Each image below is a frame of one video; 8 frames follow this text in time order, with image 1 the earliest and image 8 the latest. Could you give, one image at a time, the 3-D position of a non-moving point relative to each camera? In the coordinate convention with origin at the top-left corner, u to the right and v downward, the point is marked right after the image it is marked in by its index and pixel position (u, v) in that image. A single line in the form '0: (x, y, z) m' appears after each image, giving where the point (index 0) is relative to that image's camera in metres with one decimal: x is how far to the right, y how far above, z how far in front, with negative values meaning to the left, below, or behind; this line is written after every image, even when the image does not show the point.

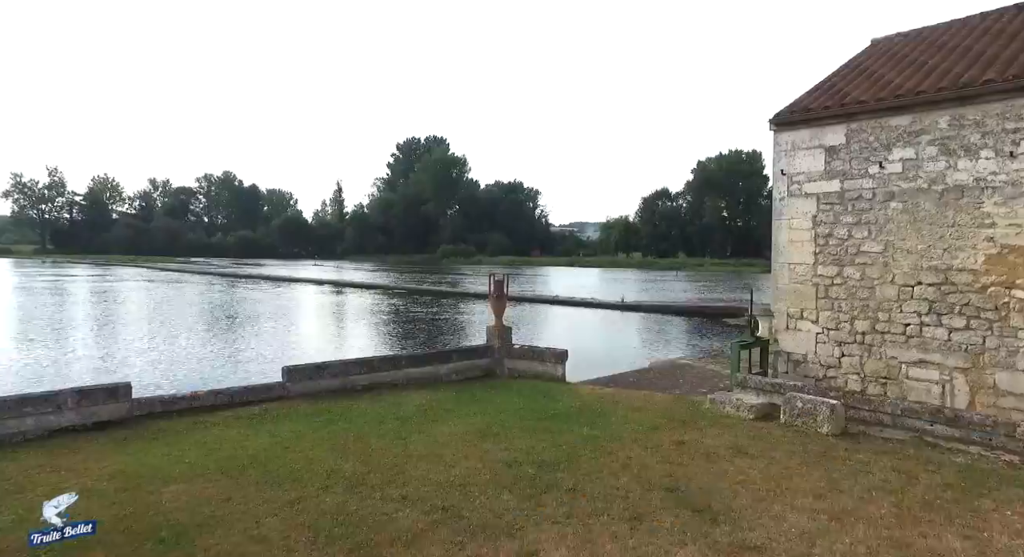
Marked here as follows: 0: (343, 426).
0: (-1.5, -1.3, +5.4) m
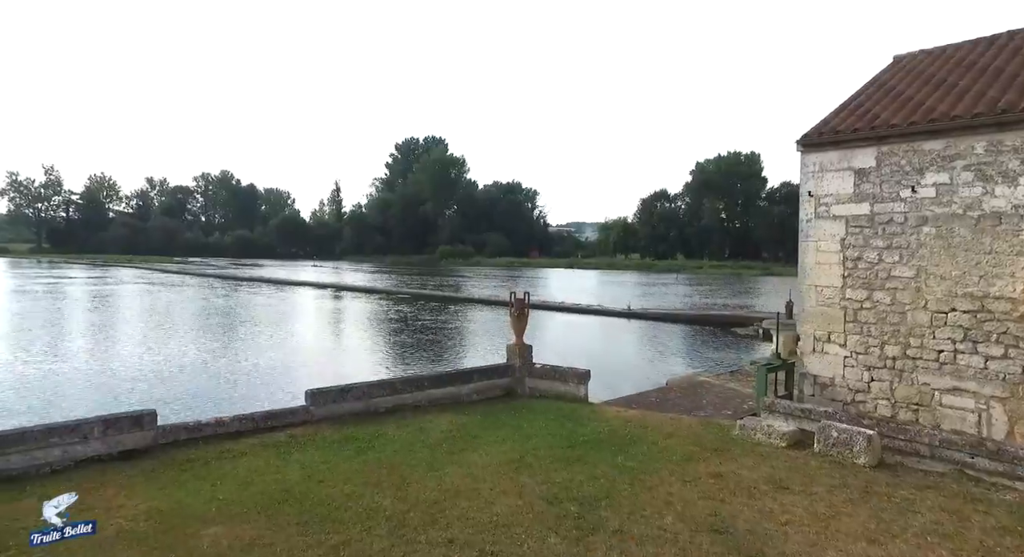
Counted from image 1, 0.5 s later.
0: (-1.2, -1.6, +5.3) m
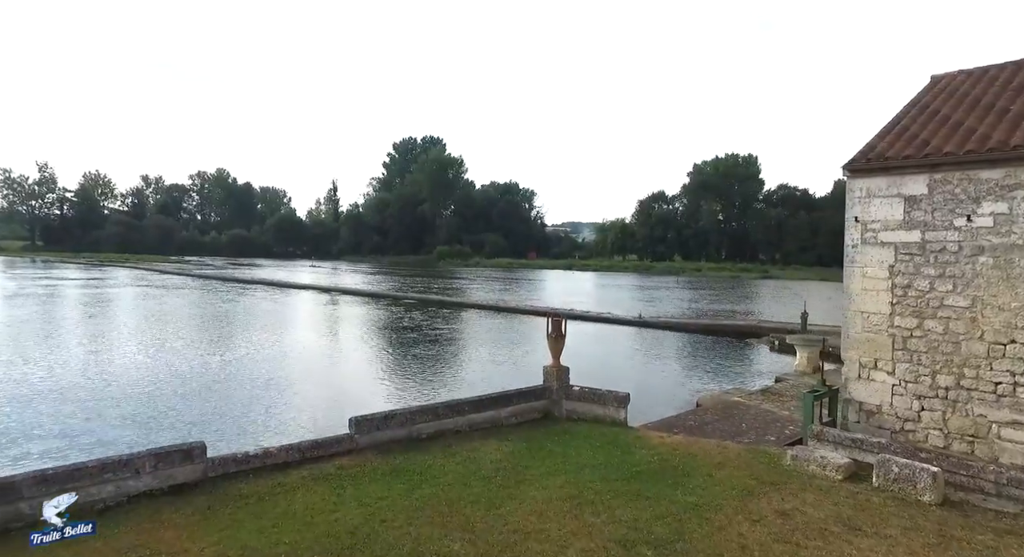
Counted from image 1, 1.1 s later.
0: (-0.7, -1.9, +5.2) m
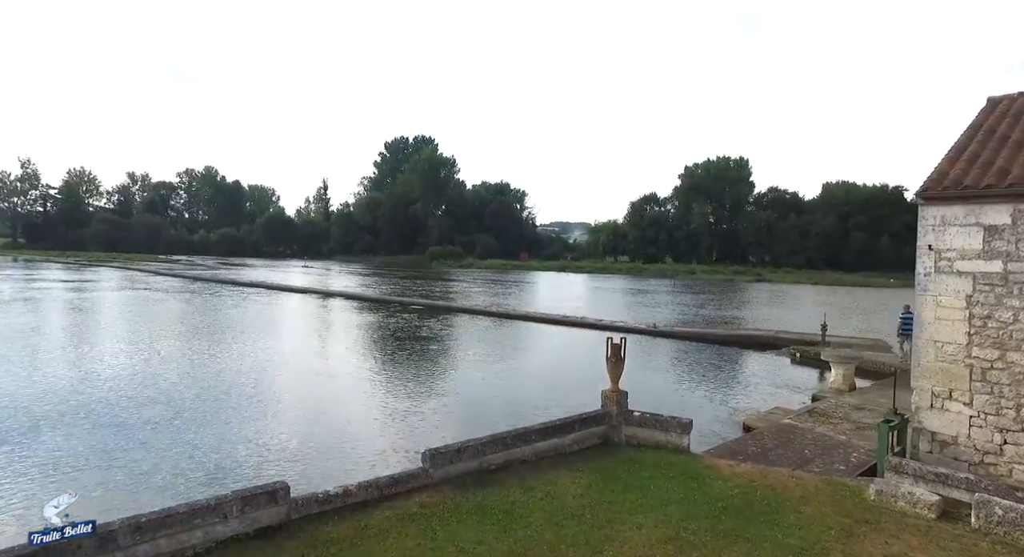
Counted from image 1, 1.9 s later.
0: (+0.1, -2.2, +5.0) m
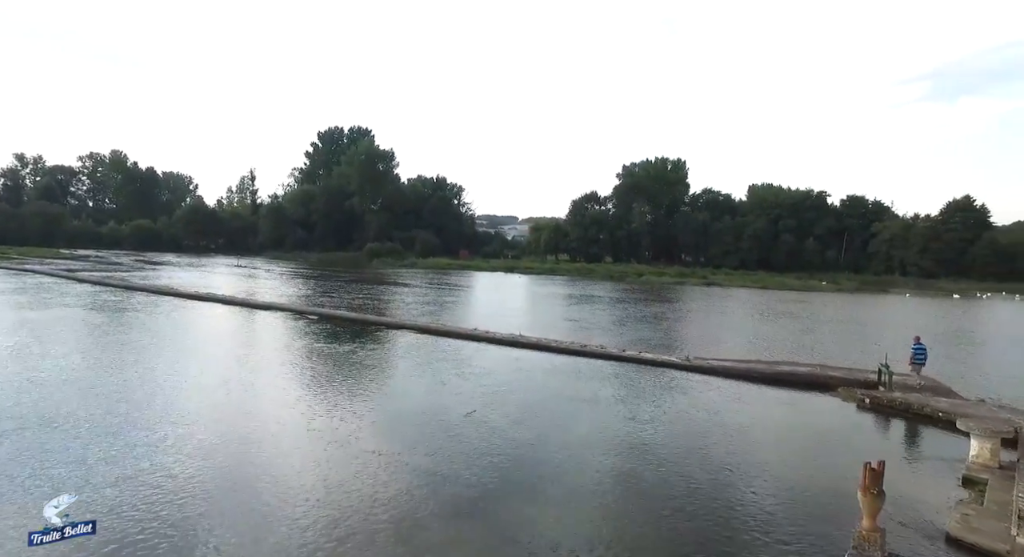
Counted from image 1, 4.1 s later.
0: (+2.8, -3.3, +3.0) m
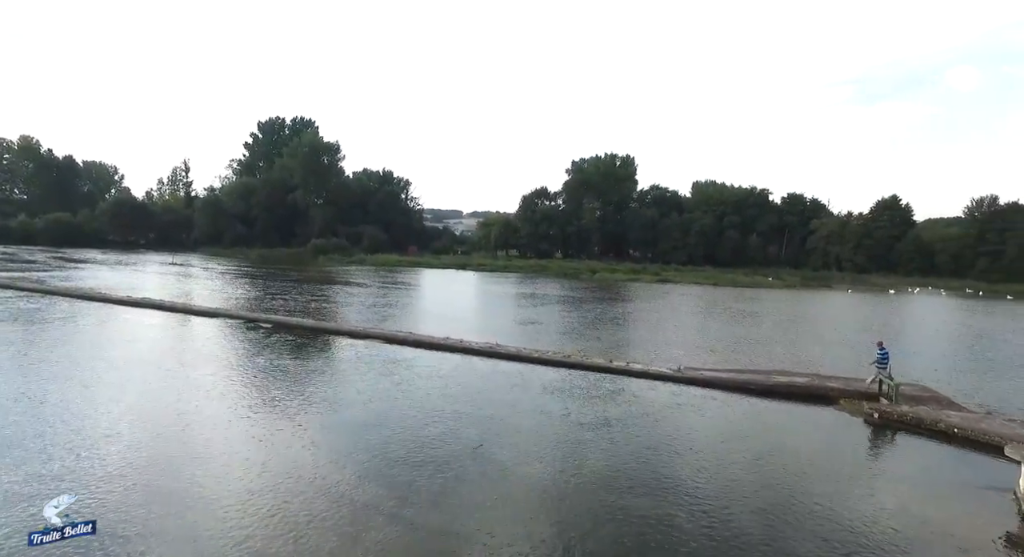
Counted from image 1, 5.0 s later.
0: (+3.9, -3.7, +1.9) m
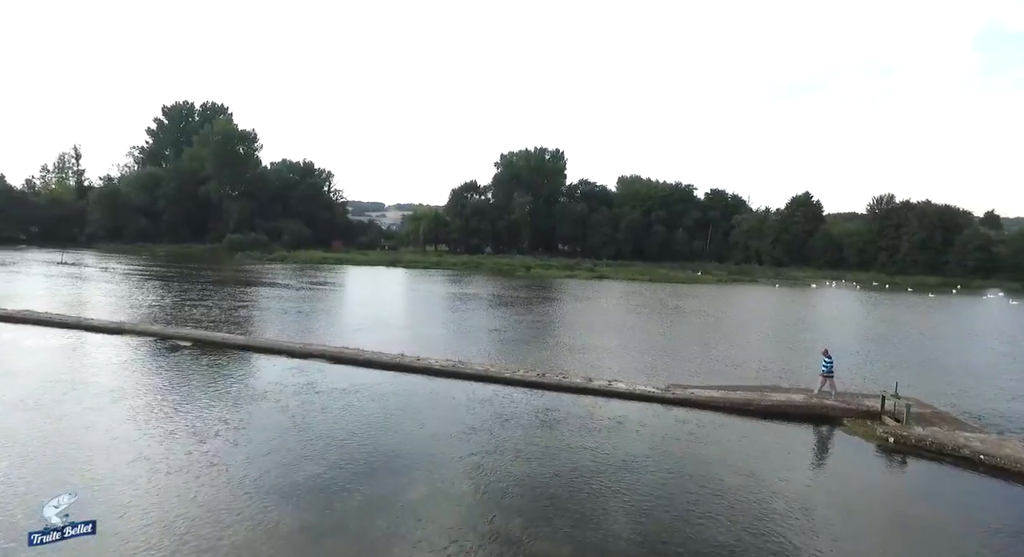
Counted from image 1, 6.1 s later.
0: (+5.4, -4.3, +0.3) m
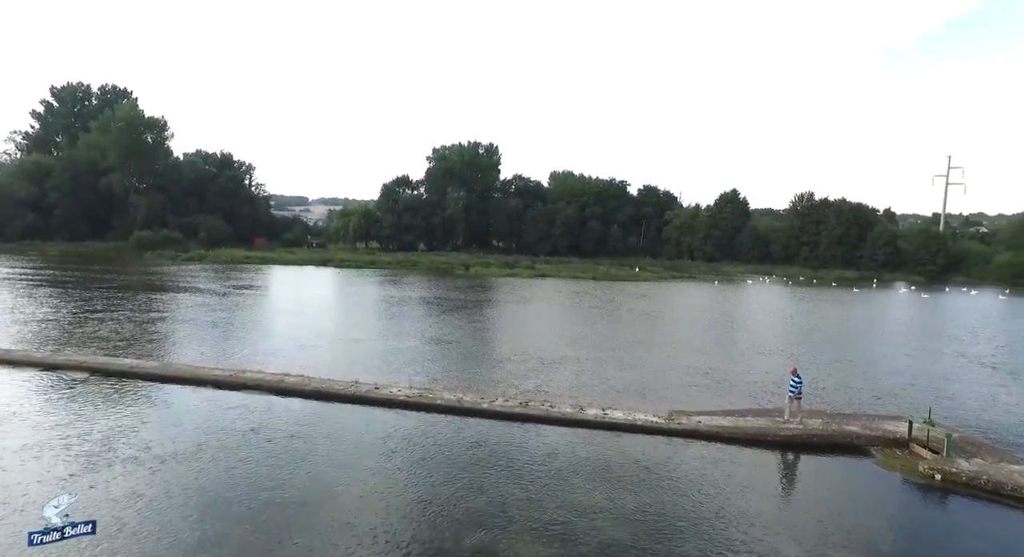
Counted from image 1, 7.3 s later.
0: (+7.1, -4.8, -1.6) m
